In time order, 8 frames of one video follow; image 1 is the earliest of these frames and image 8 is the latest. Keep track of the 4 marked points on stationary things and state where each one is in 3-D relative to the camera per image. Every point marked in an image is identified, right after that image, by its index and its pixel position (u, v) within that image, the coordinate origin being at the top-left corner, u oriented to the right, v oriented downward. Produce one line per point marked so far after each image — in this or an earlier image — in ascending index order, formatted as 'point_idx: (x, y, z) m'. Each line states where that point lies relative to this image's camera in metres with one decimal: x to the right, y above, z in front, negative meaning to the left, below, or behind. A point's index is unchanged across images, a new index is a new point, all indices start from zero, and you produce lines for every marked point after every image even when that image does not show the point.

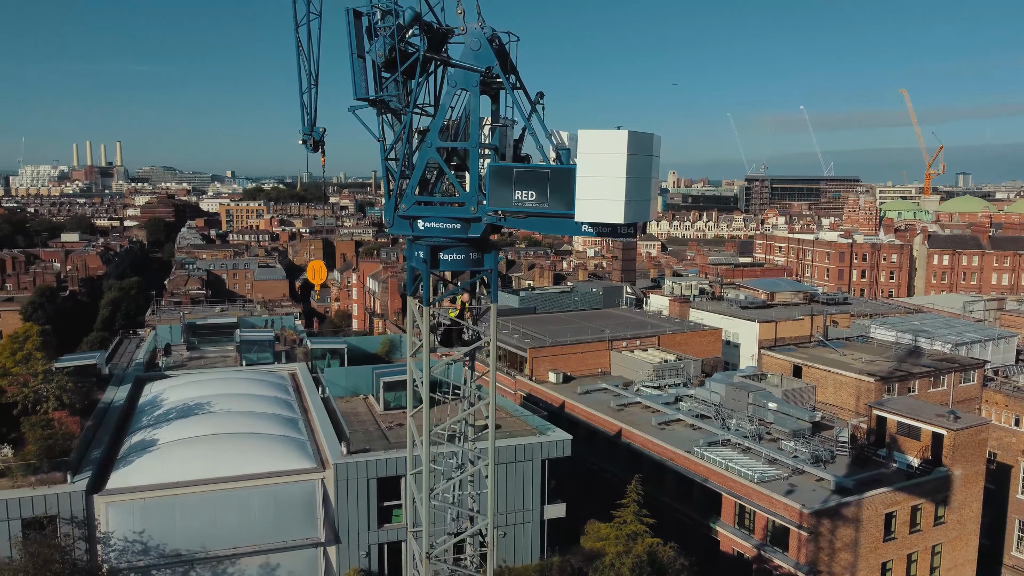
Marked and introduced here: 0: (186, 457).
0: (-4.6, -2.4, +11.3) m
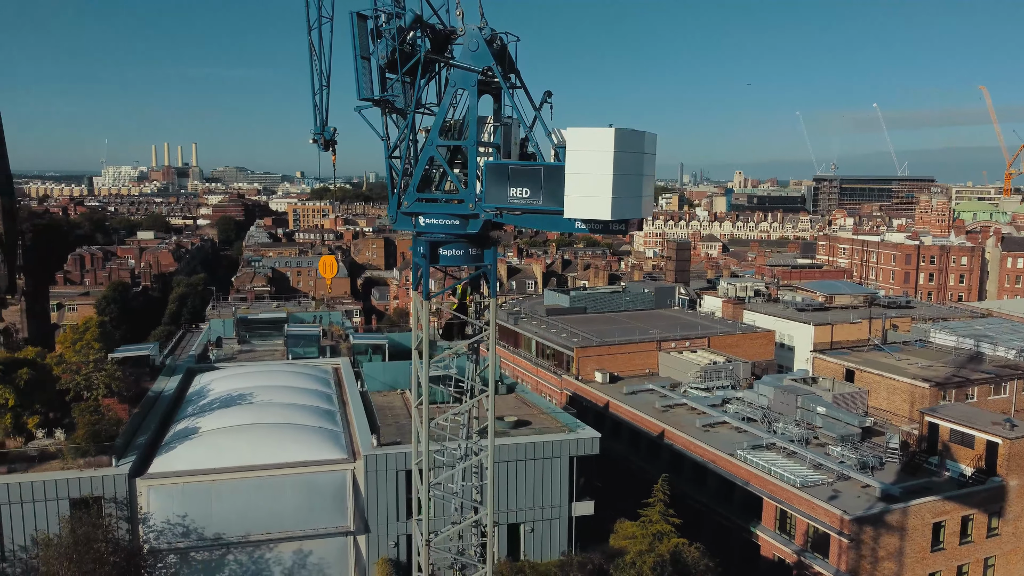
0: (-4.2, -2.3, +11.8) m
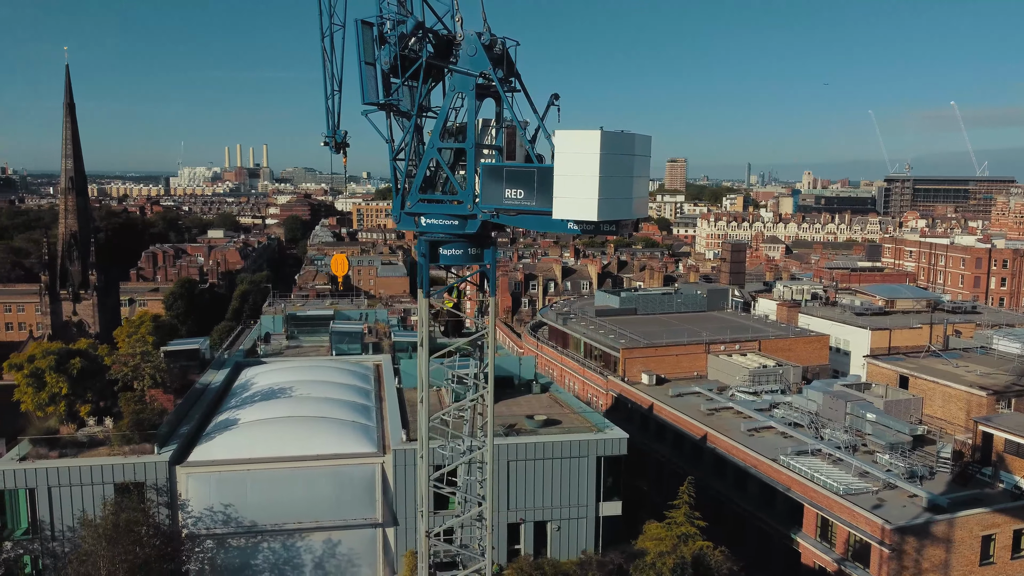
0: (-3.8, -2.2, +12.2) m
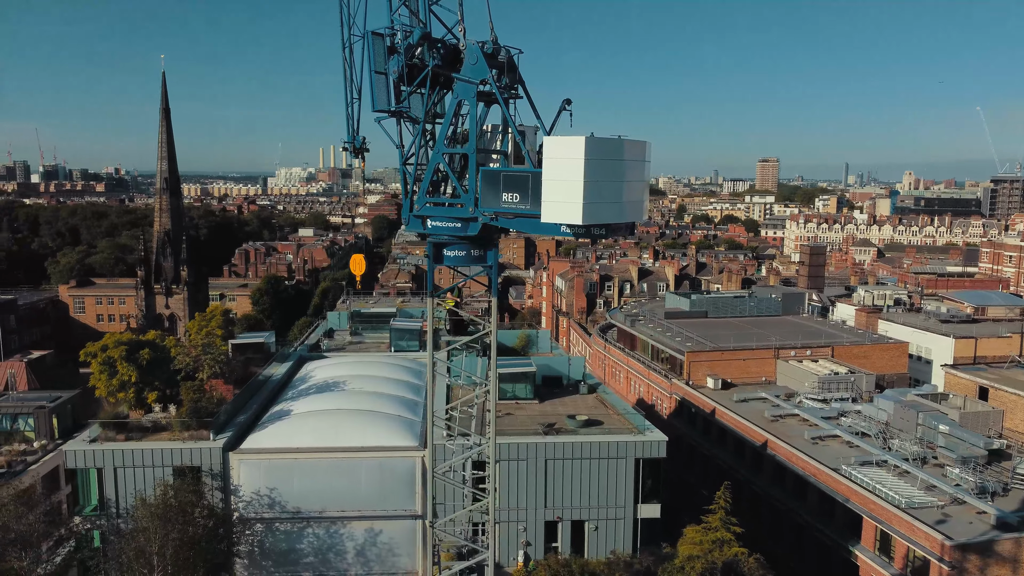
0: (-3.2, -2.2, +12.8) m
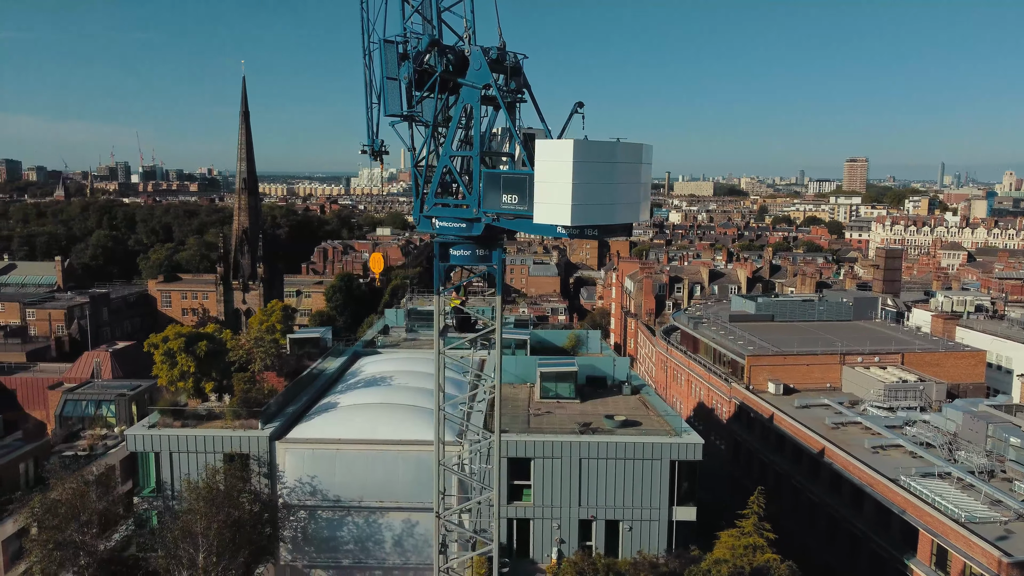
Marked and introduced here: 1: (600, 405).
0: (-2.6, -2.2, +13.2) m
1: (+1.6, -2.1, +14.6) m
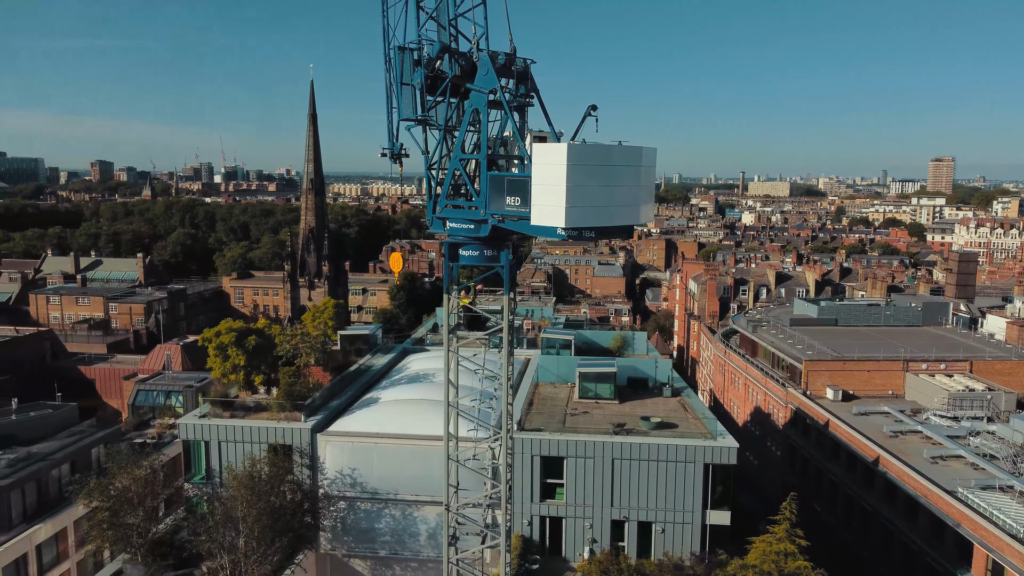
0: (-2.0, -2.1, +13.6) m
1: (+2.3, -2.1, +14.5) m
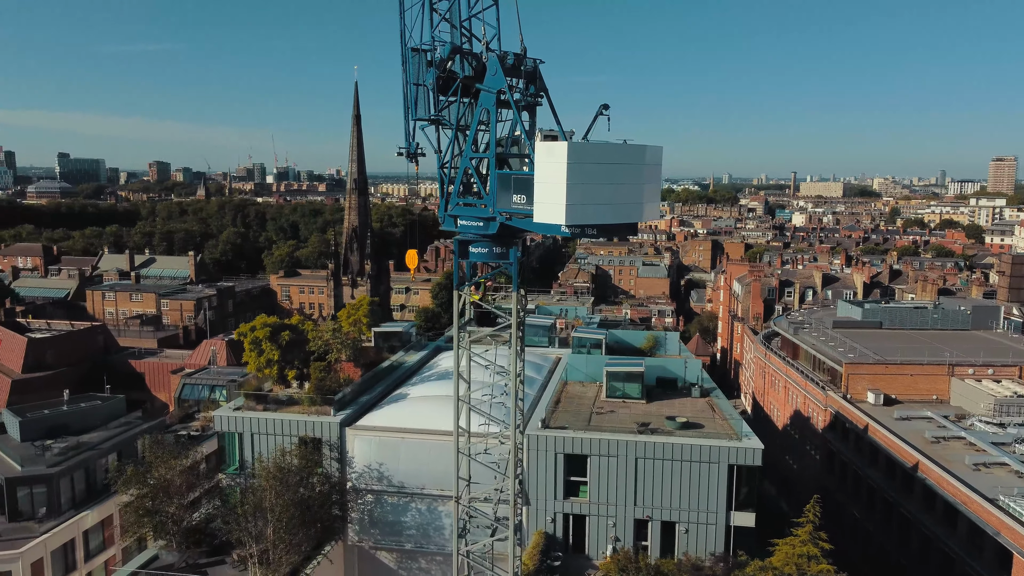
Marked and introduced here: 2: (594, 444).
0: (-1.6, -2.1, +13.8) m
1: (+2.8, -2.1, +14.5) m
2: (+1.3, -2.4, +12.5) m
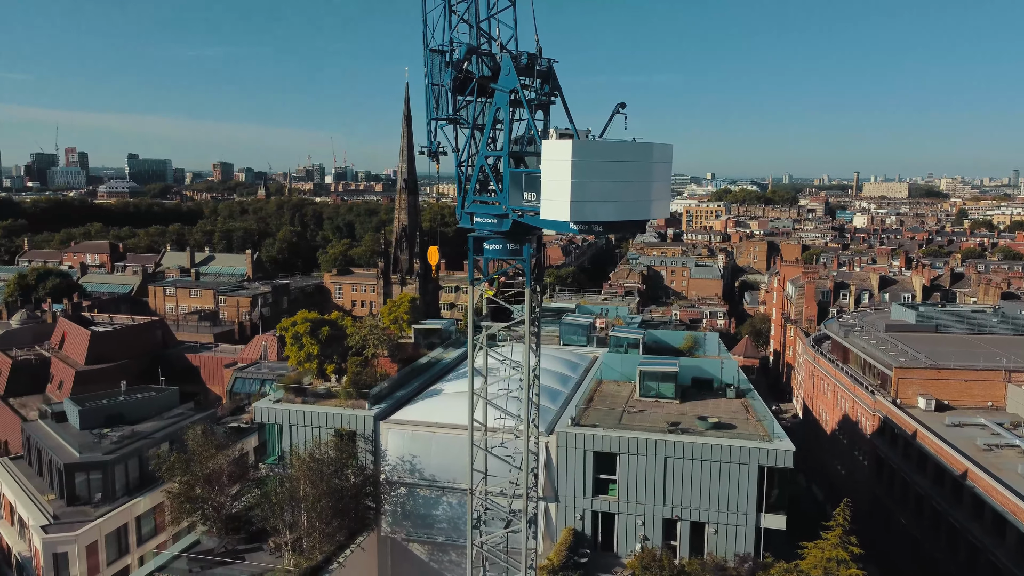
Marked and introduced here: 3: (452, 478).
0: (-1.0, -2.0, +14.0) m
1: (+3.3, -2.1, +14.4) m
2: (+1.8, -2.4, +12.6) m
3: (-1.0, -3.1, +13.3) m
